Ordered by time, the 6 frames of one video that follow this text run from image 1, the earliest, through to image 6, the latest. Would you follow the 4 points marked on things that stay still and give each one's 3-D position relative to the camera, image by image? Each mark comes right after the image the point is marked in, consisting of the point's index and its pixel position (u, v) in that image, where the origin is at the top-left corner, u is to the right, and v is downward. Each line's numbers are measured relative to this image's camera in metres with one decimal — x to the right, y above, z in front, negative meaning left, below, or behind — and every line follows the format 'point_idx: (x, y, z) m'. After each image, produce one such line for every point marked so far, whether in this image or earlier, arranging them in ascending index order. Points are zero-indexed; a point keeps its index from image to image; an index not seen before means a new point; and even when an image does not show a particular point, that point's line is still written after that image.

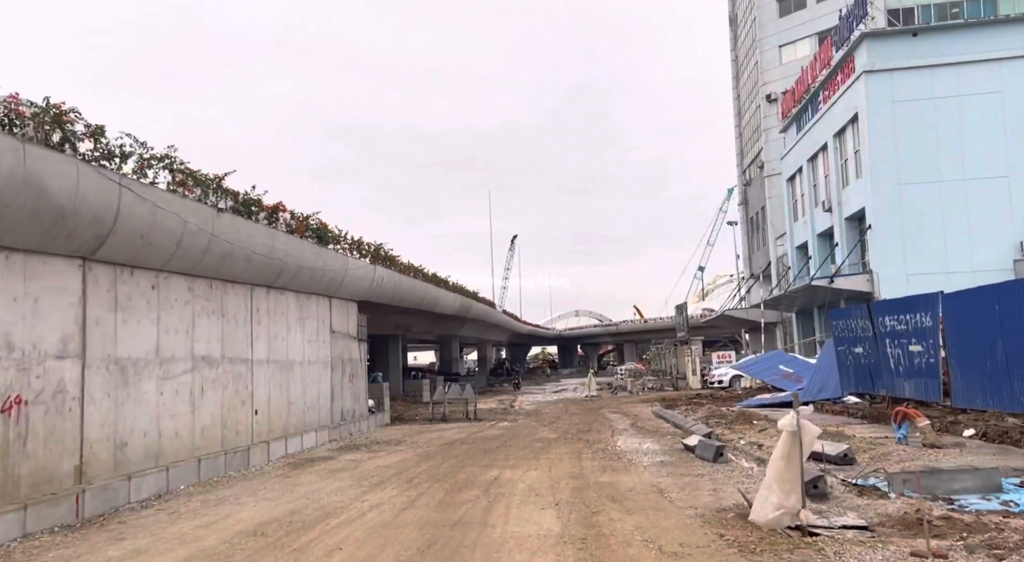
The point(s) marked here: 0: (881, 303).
0: (+7.9, -0.5, +16.2) m
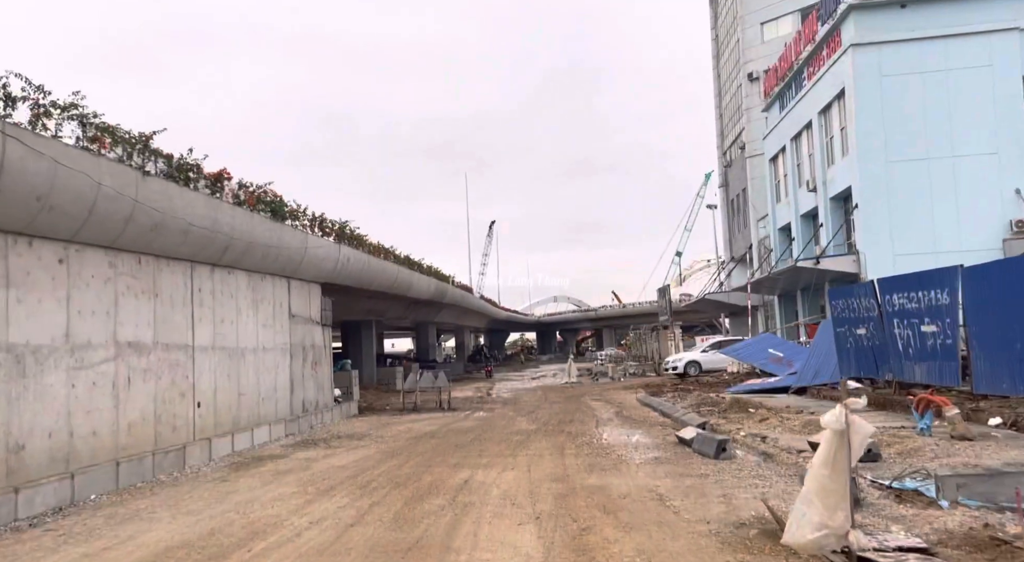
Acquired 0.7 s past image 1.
0: (+7.4, 0.0, +14.9) m
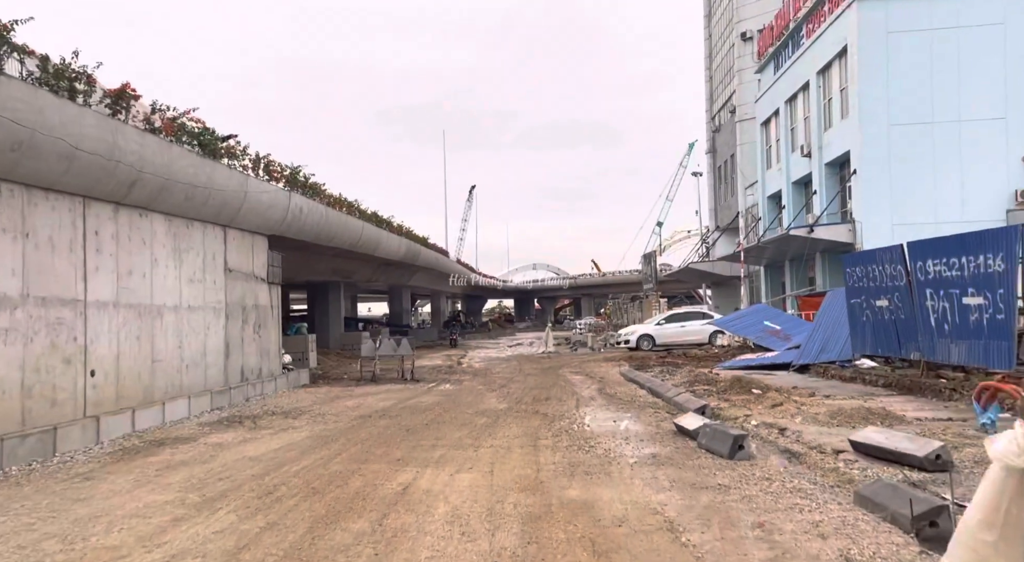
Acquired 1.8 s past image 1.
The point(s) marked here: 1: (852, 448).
0: (+6.9, +0.6, +12.7) m
1: (+3.5, -1.7, +7.9) m
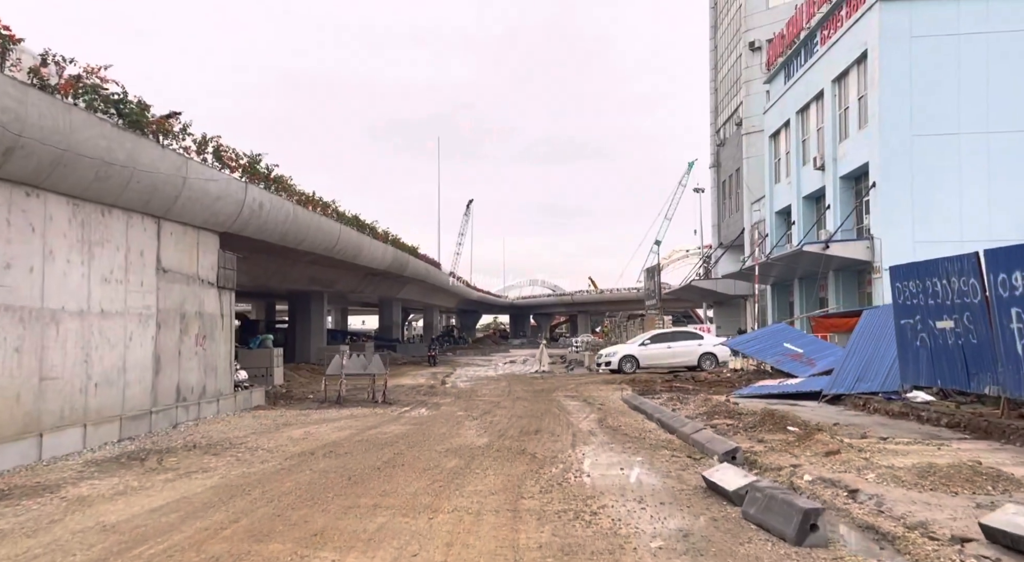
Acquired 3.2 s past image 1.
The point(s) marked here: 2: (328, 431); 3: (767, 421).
0: (+6.7, +0.4, +10.2) m
1: (+3.3, -1.8, +5.3) m
2: (-3.0, -2.5, +12.6) m
3: (+4.0, -2.2, +11.9) m
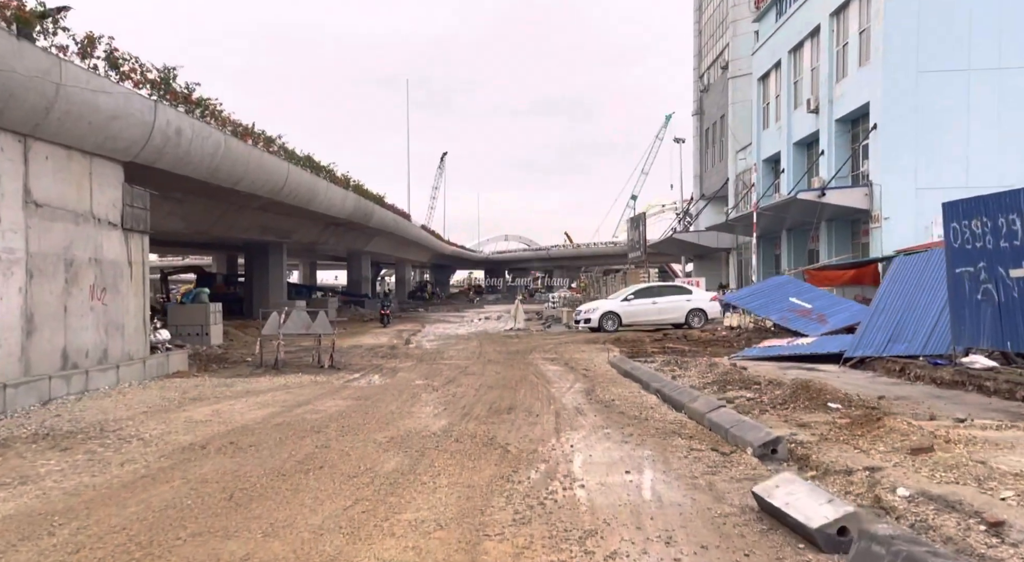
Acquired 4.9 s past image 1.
0: (+6.3, +1.1, +7.7) m
1: (+3.1, -1.4, +2.8) m
2: (-3.5, -1.7, +9.9) m
3: (+3.6, -1.4, +9.4) m
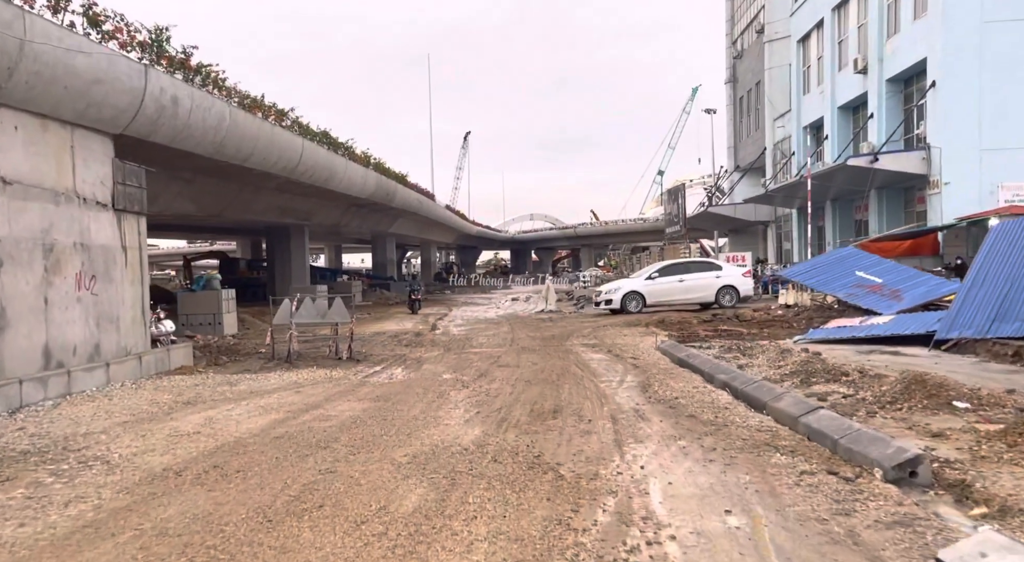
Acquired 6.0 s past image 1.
0: (+6.7, +1.4, +5.8) m
1: (+3.4, -1.3, +1.1) m
2: (-3.0, -1.5, +8.4) m
3: (+4.0, -1.1, +7.6) m
